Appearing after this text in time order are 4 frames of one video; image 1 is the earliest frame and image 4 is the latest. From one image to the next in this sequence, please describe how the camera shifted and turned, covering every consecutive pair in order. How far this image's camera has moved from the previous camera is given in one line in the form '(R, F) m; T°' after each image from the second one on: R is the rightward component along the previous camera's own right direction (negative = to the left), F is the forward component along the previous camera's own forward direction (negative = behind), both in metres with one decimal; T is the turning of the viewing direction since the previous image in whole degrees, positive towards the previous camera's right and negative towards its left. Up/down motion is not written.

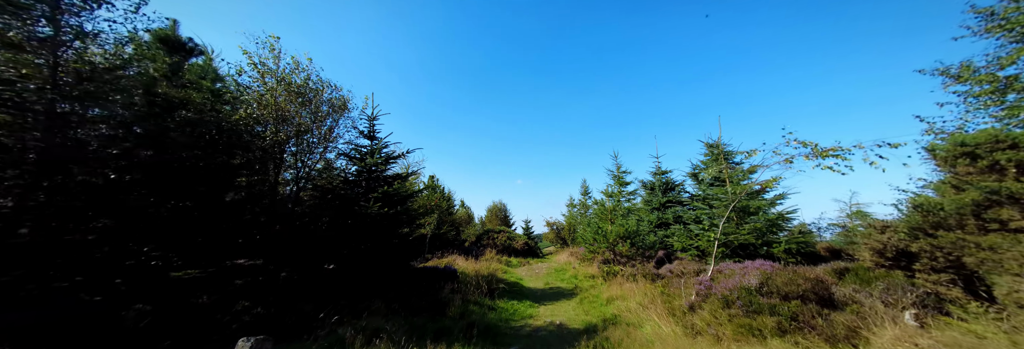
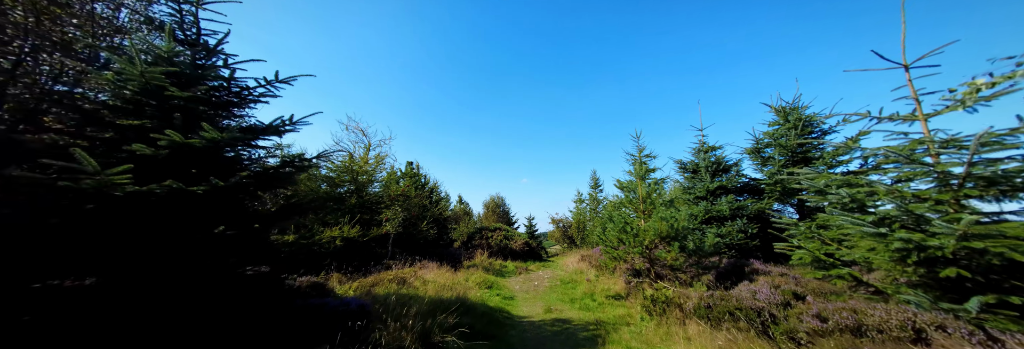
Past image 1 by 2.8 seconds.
(+0.5, +3.5) m; -1°
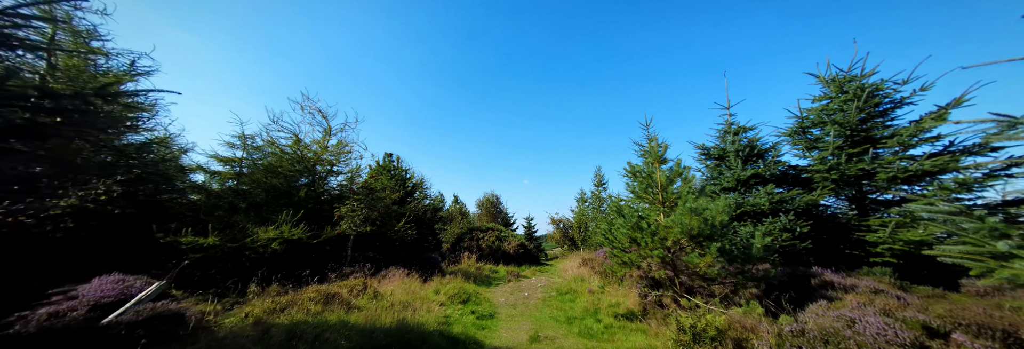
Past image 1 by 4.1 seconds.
(+0.5, +1.9) m; 0°
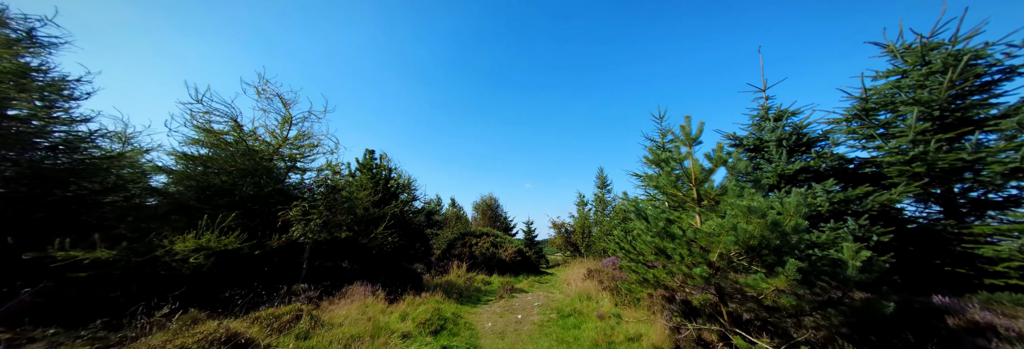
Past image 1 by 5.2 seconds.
(+0.3, +1.6) m; 0°
